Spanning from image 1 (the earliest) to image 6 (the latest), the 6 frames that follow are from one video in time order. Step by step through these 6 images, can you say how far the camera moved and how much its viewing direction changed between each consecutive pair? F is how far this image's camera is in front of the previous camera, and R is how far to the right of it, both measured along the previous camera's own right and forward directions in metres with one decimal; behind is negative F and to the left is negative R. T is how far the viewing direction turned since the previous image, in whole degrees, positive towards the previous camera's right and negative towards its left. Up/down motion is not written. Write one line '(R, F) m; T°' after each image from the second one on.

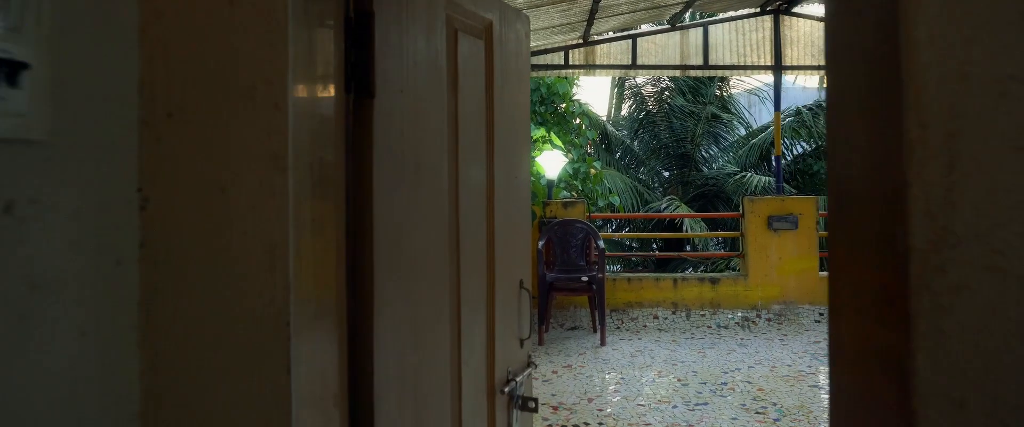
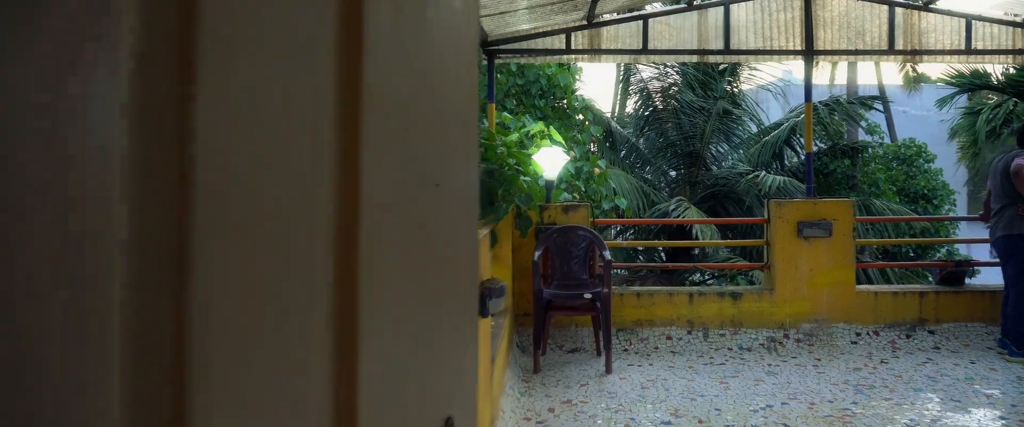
(+0.1, +0.8) m; 0°
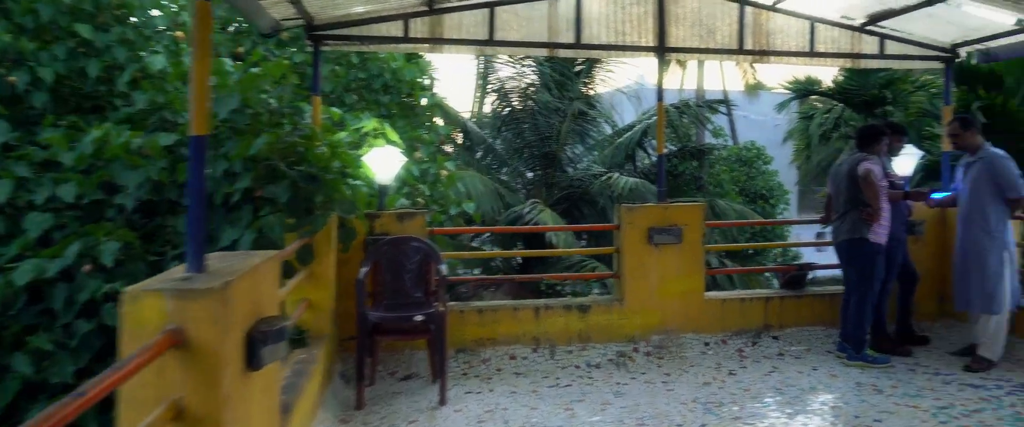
(+0.3, +0.5) m; +11°
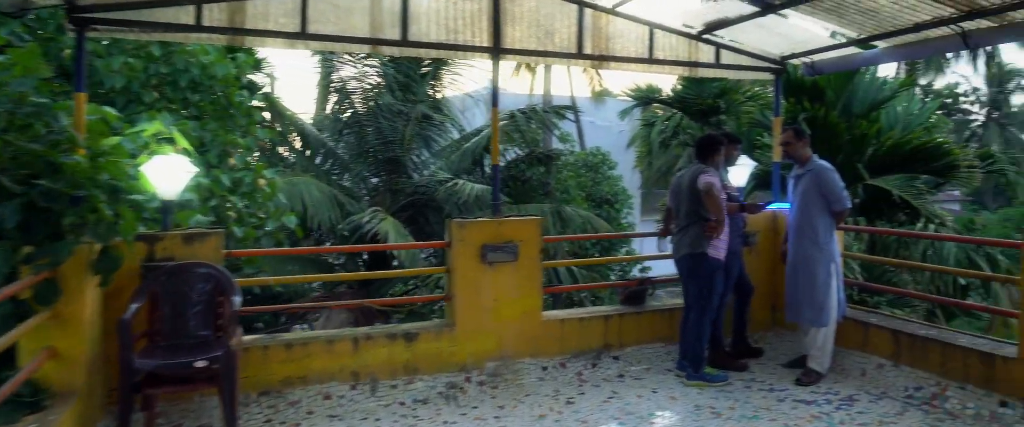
(+0.3, +0.5) m; +11°
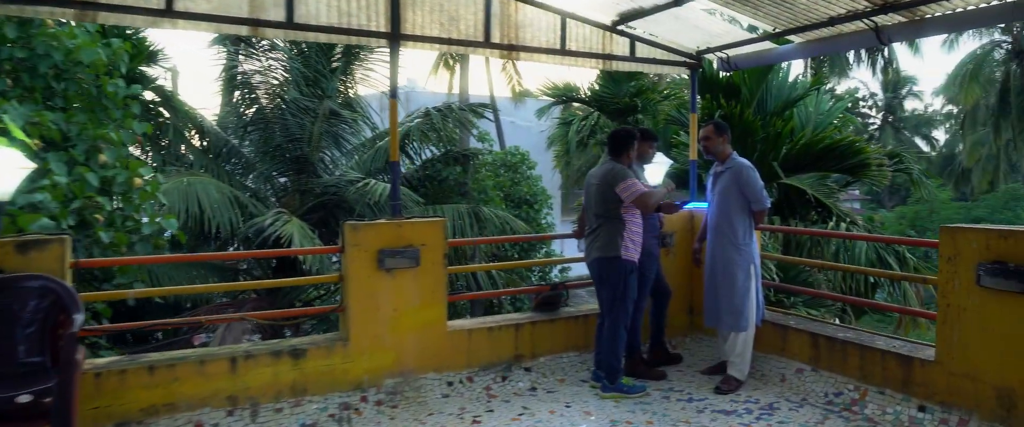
(+0.1, +0.4) m; +6°
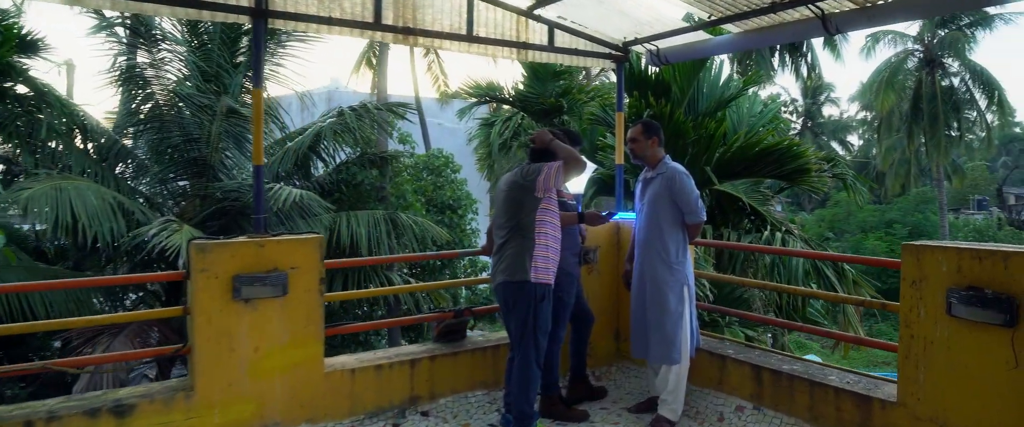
(+0.2, +0.8) m; +5°
